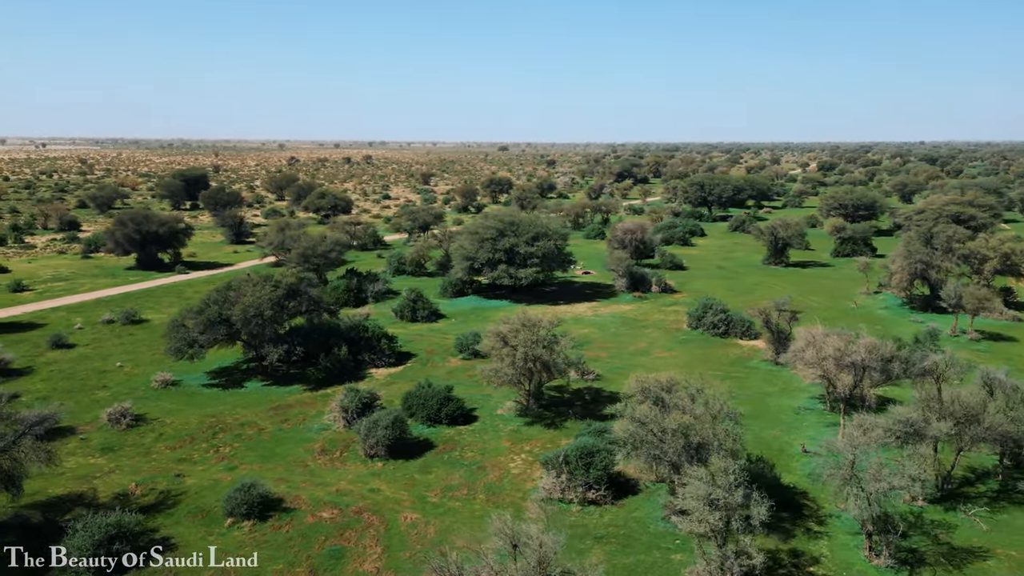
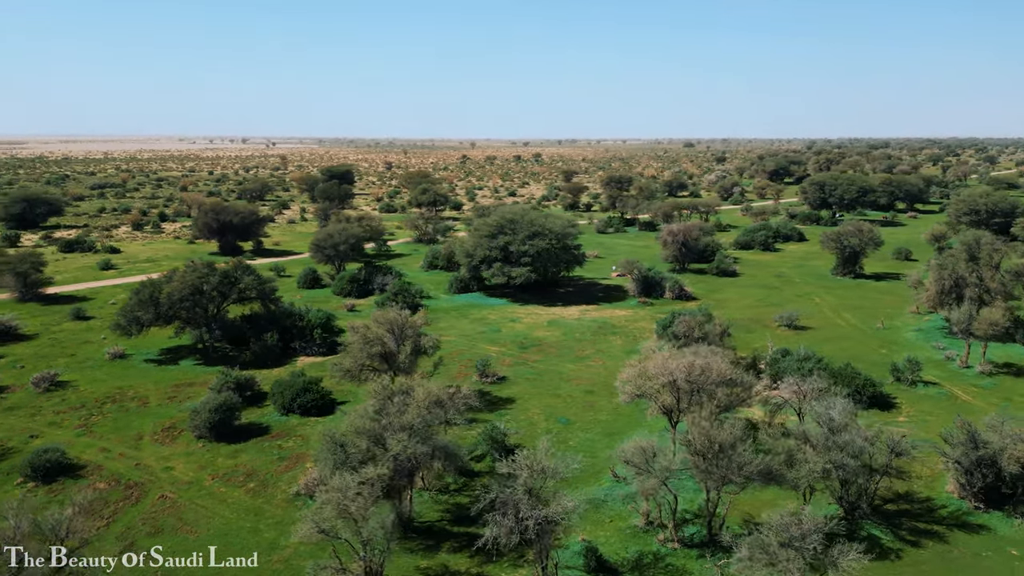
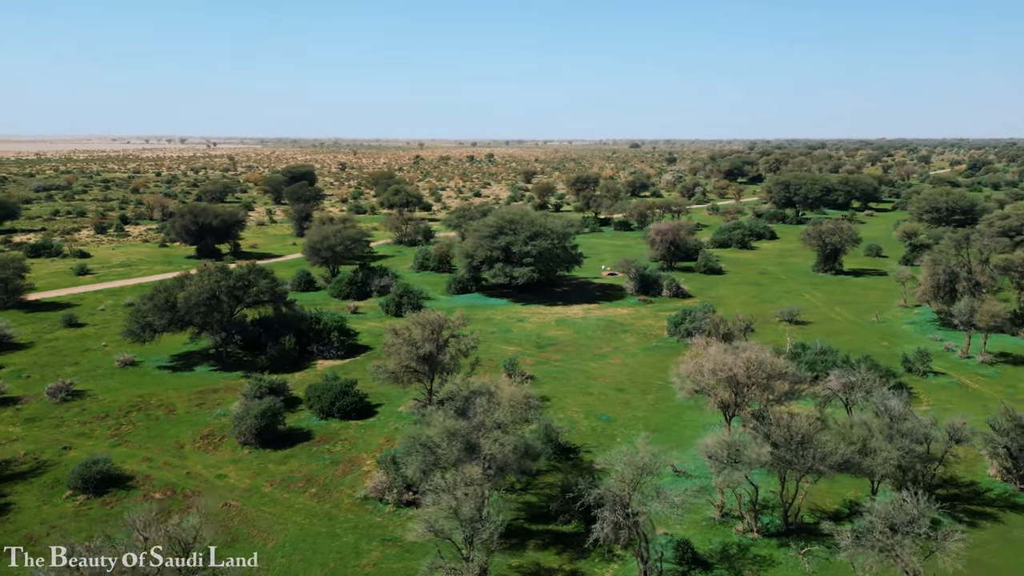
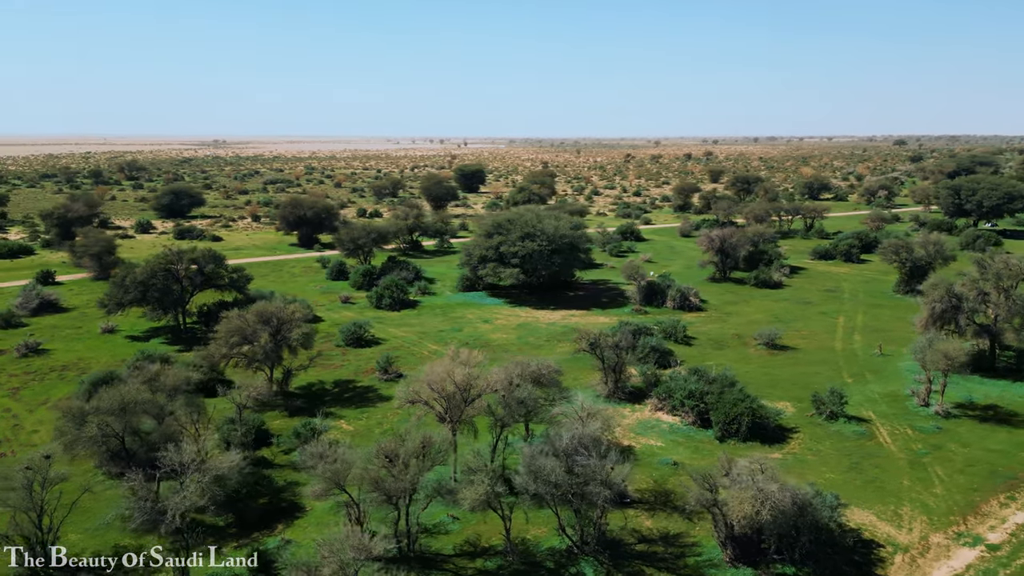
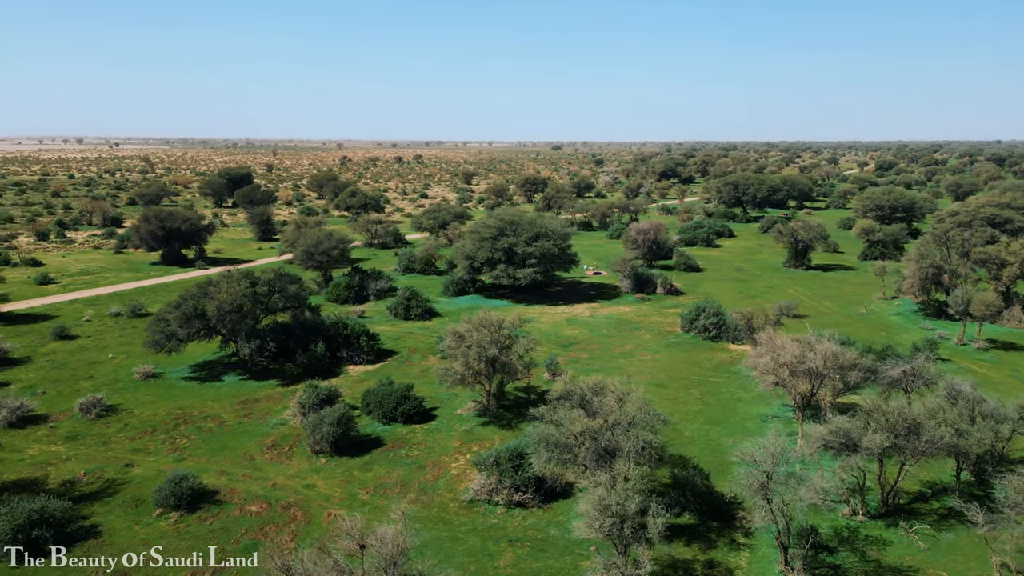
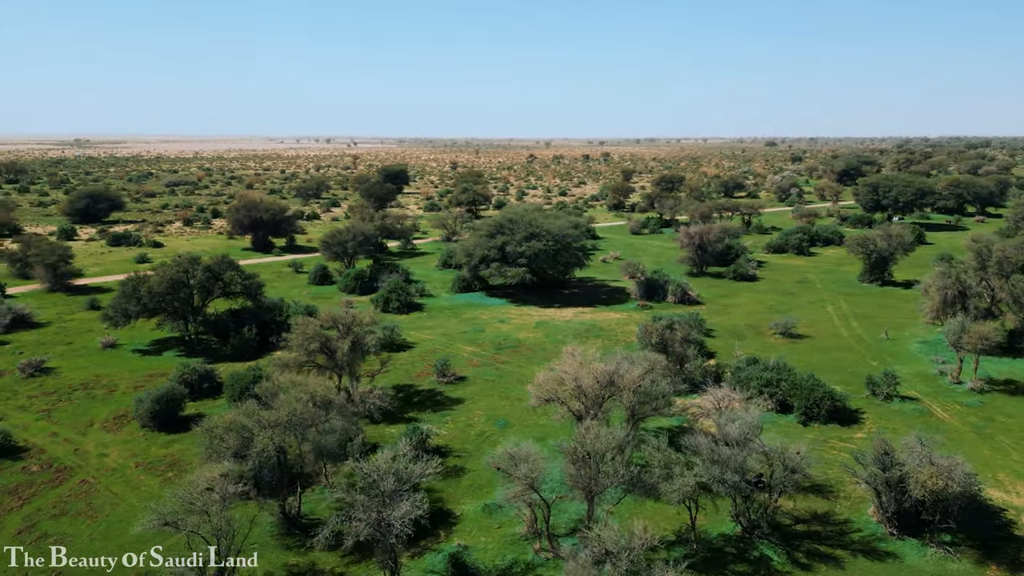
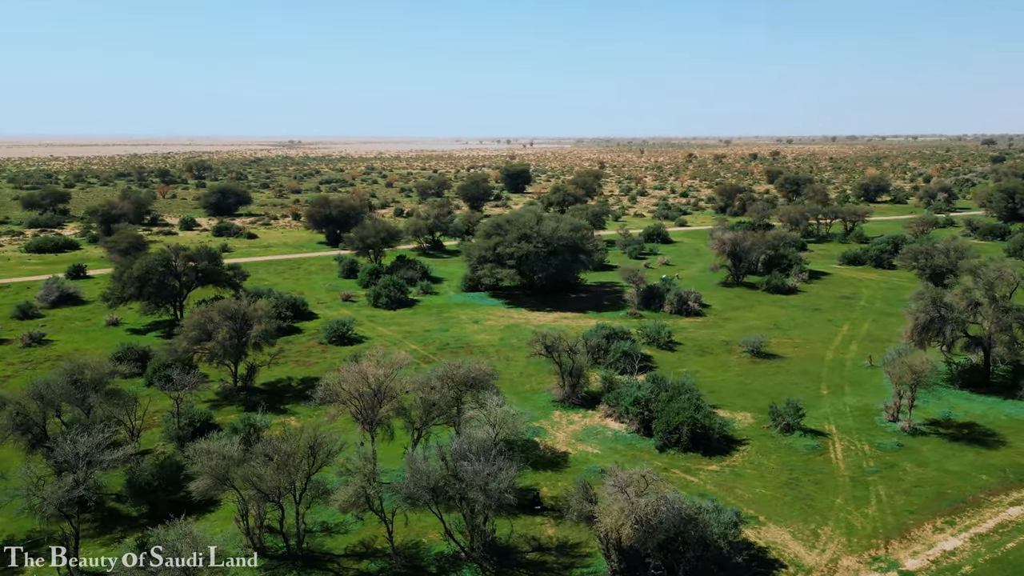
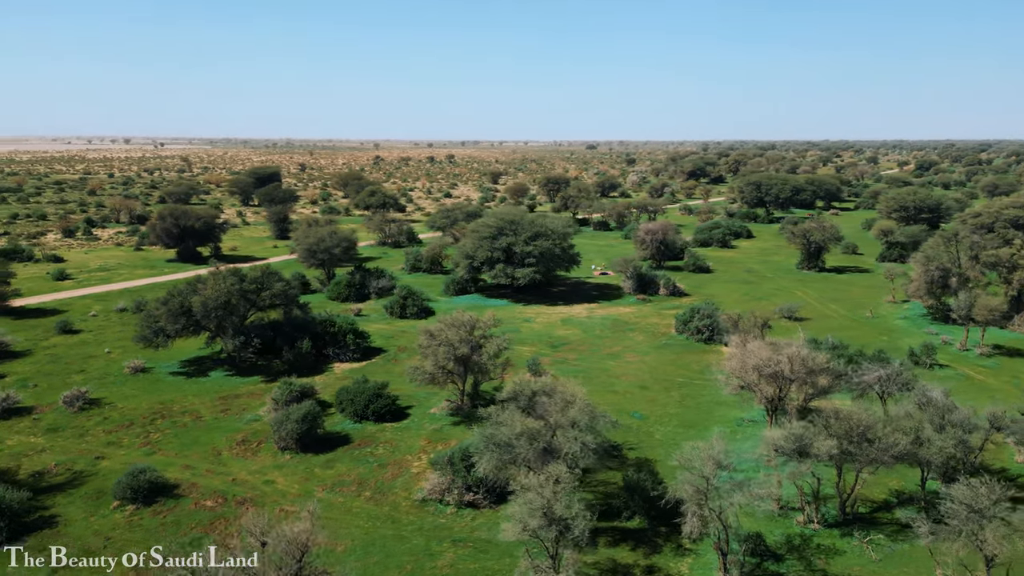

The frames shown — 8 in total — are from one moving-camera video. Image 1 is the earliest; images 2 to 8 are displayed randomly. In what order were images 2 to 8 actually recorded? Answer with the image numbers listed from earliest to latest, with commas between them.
5, 8, 3, 2, 6, 4, 7
